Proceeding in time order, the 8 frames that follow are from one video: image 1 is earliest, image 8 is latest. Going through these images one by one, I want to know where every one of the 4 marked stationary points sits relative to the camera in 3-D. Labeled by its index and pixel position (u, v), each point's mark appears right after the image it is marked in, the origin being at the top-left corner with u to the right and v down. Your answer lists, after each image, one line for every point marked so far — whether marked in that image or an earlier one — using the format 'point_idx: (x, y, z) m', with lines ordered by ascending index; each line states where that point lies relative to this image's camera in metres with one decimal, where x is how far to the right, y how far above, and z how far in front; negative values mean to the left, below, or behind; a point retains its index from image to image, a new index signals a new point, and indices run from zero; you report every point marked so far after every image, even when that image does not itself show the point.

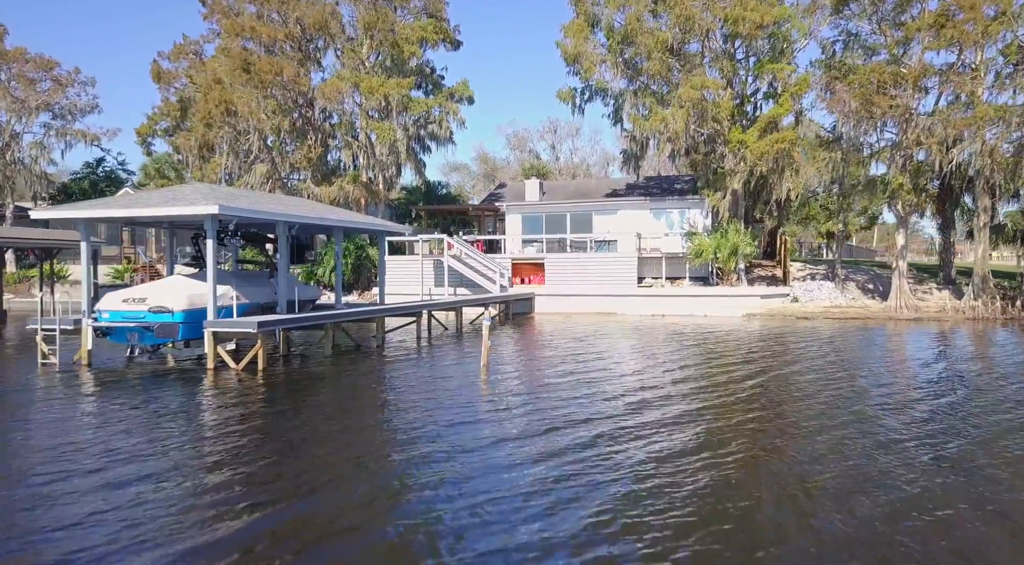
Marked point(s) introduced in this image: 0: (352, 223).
0: (-3.7, +1.4, +18.5) m
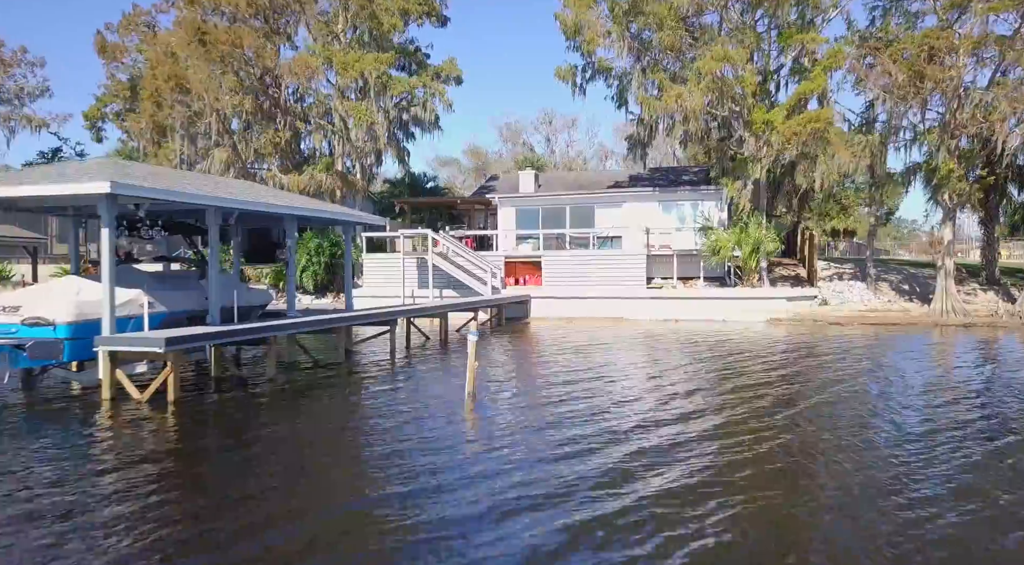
0: (-3.8, +1.3, +15.1) m
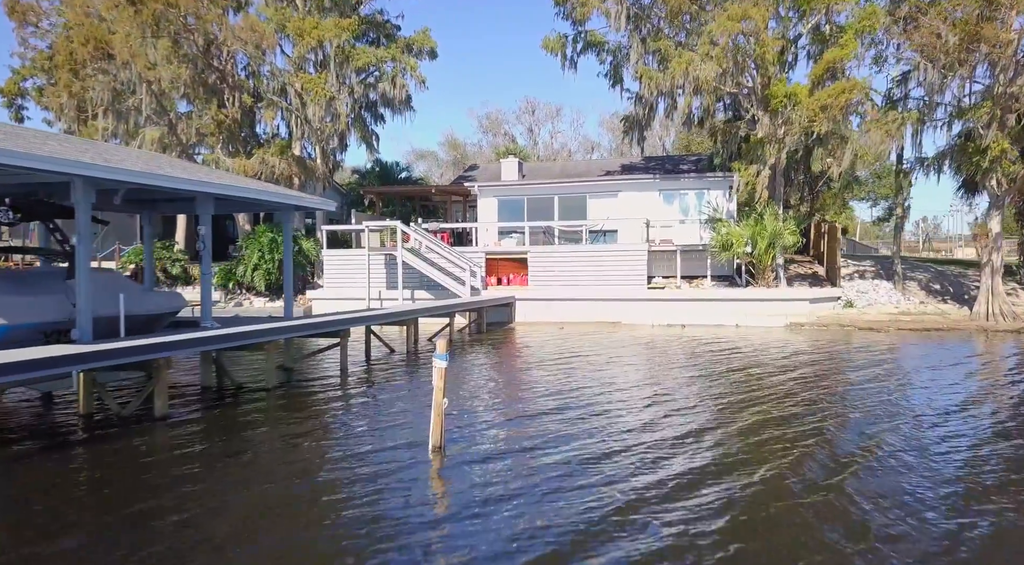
0: (-4.0, +1.3, +11.6) m
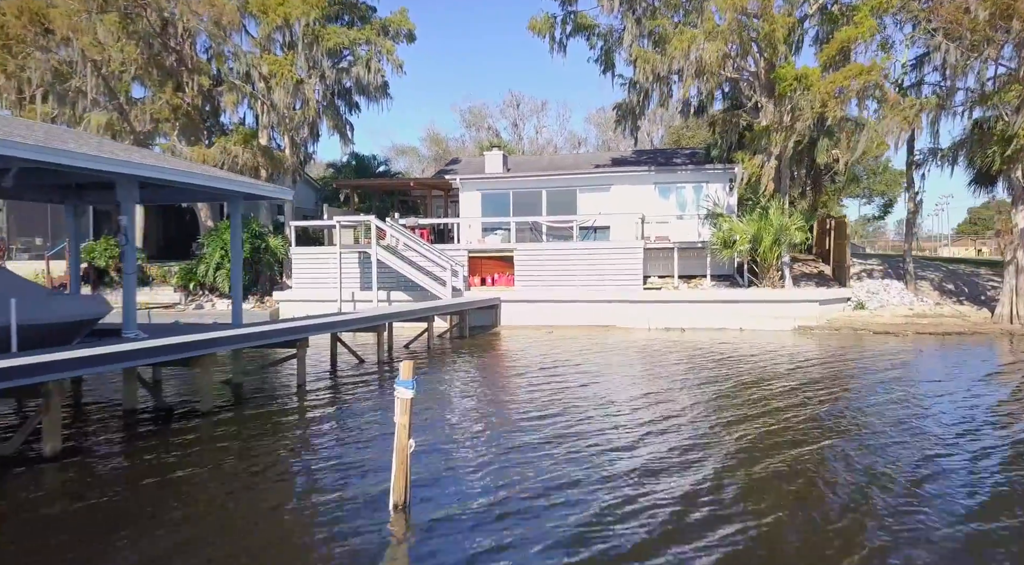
0: (-4.2, +1.3, +9.7) m
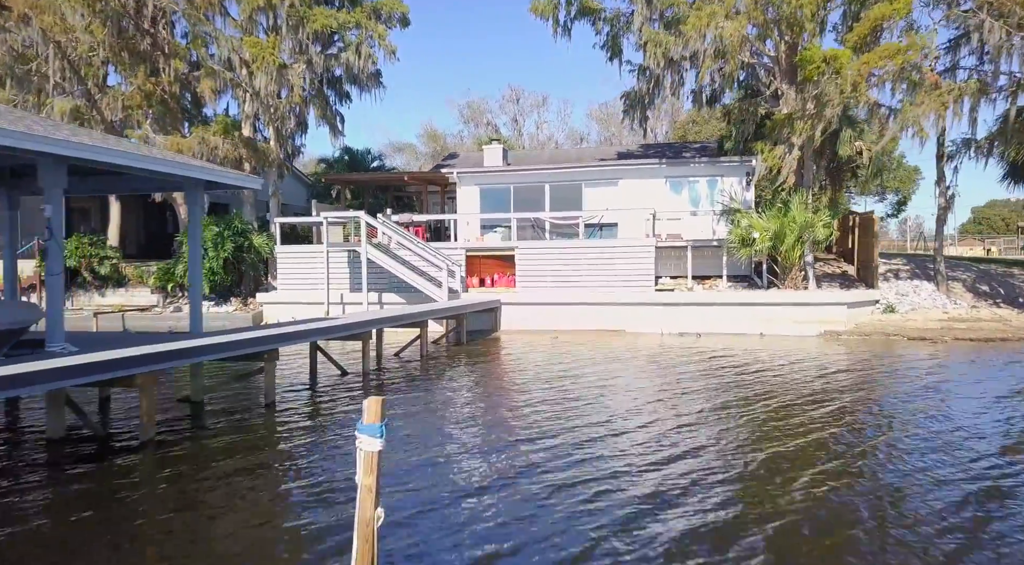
0: (-4.1, +1.3, +8.1) m
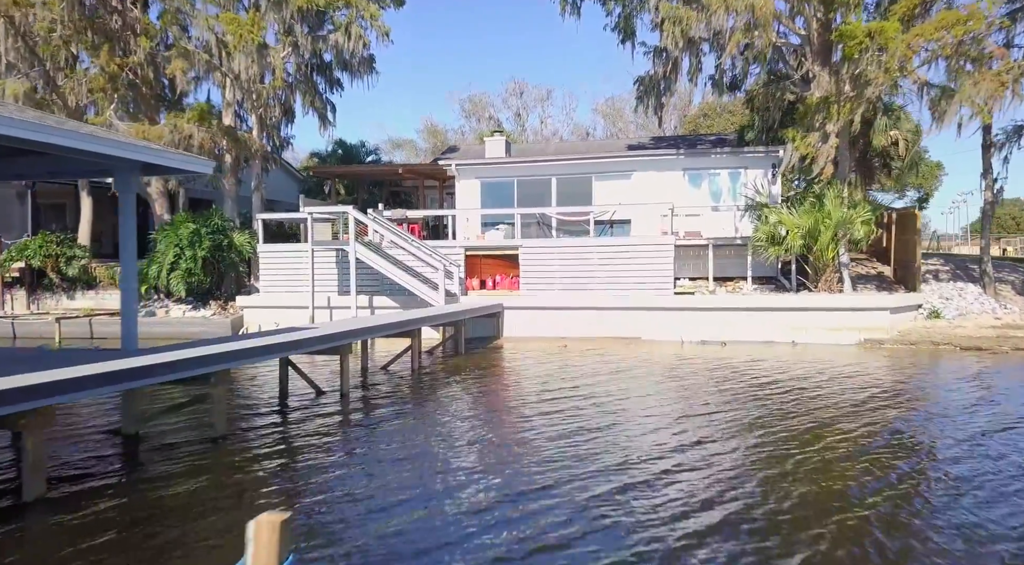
0: (-4.1, +1.2, +6.3) m
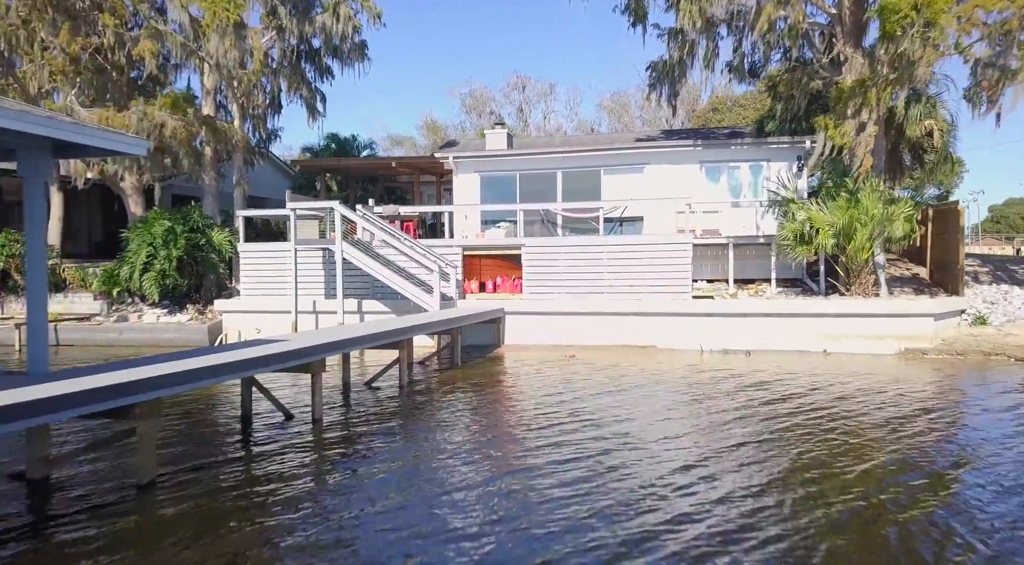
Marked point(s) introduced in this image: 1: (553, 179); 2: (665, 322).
0: (-4.1, +1.2, +4.7) m
1: (+1.0, +2.5, +19.9) m
2: (+3.1, -0.8, +16.4) m
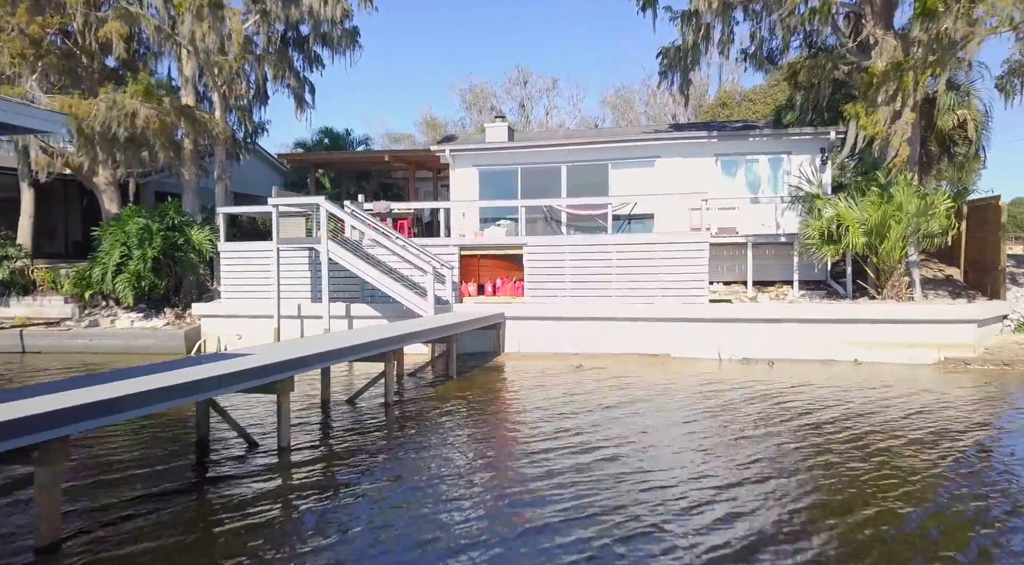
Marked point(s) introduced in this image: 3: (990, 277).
0: (-4.1, +1.1, +3.3) m
1: (+1.0, +2.5, +18.6) m
2: (+3.1, -0.8, +15.1) m
3: (+9.1, +0.1, +15.6) m
